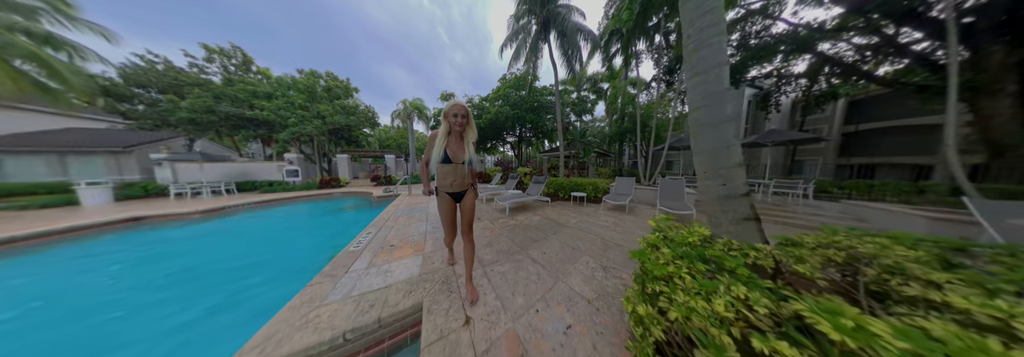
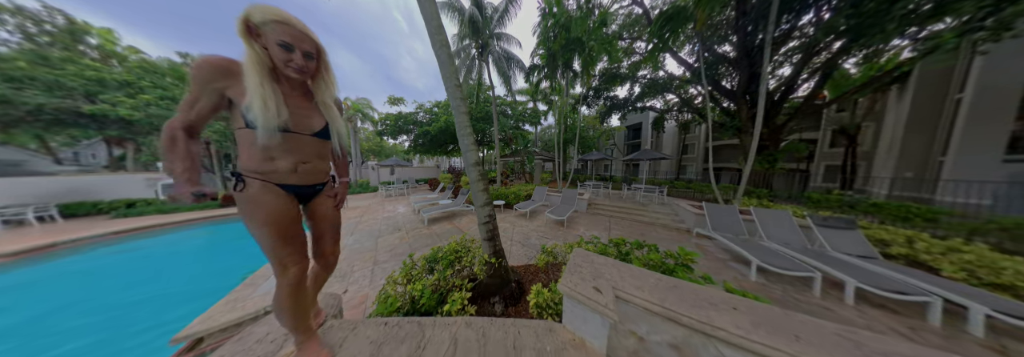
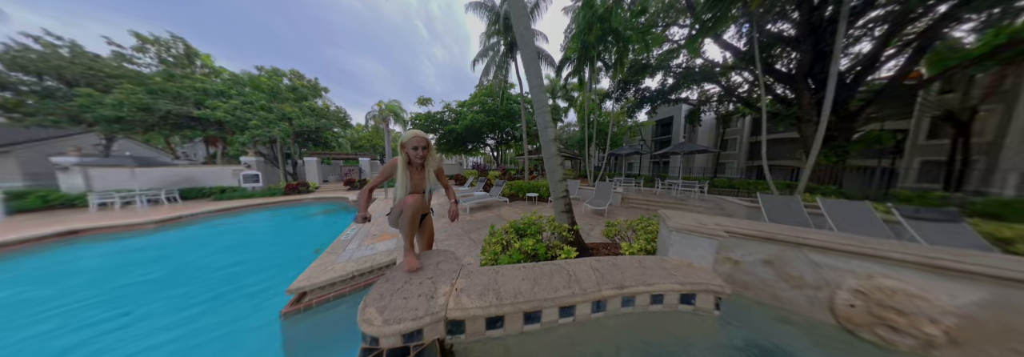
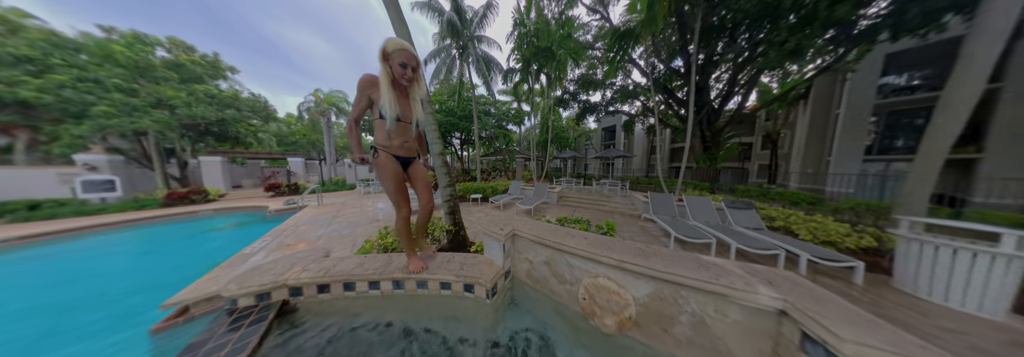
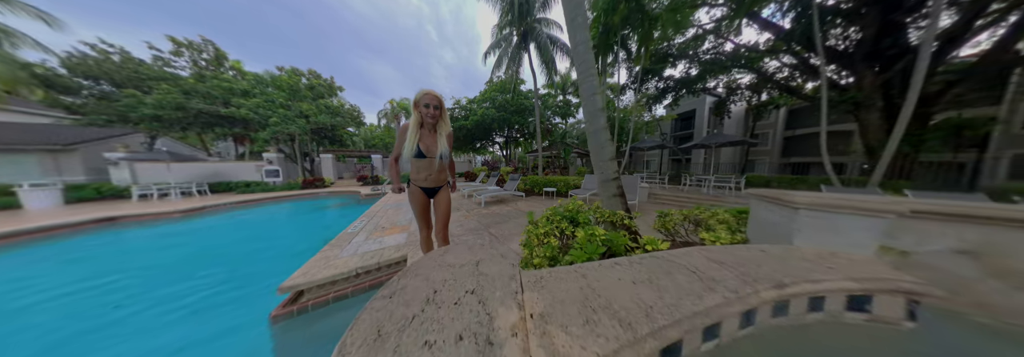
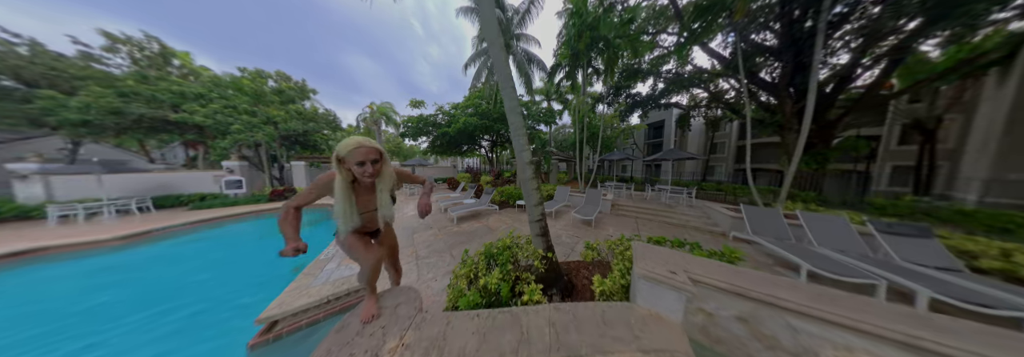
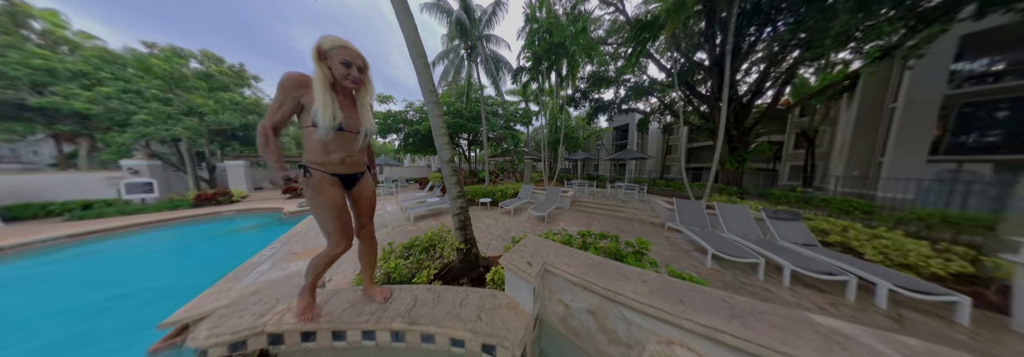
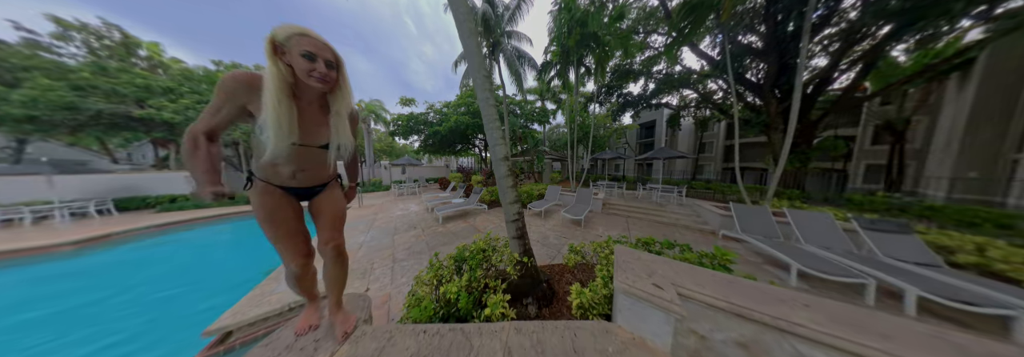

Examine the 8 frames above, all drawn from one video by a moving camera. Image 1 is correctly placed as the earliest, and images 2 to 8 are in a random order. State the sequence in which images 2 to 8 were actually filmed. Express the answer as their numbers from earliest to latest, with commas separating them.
5, 3, 6, 8, 2, 7, 4
